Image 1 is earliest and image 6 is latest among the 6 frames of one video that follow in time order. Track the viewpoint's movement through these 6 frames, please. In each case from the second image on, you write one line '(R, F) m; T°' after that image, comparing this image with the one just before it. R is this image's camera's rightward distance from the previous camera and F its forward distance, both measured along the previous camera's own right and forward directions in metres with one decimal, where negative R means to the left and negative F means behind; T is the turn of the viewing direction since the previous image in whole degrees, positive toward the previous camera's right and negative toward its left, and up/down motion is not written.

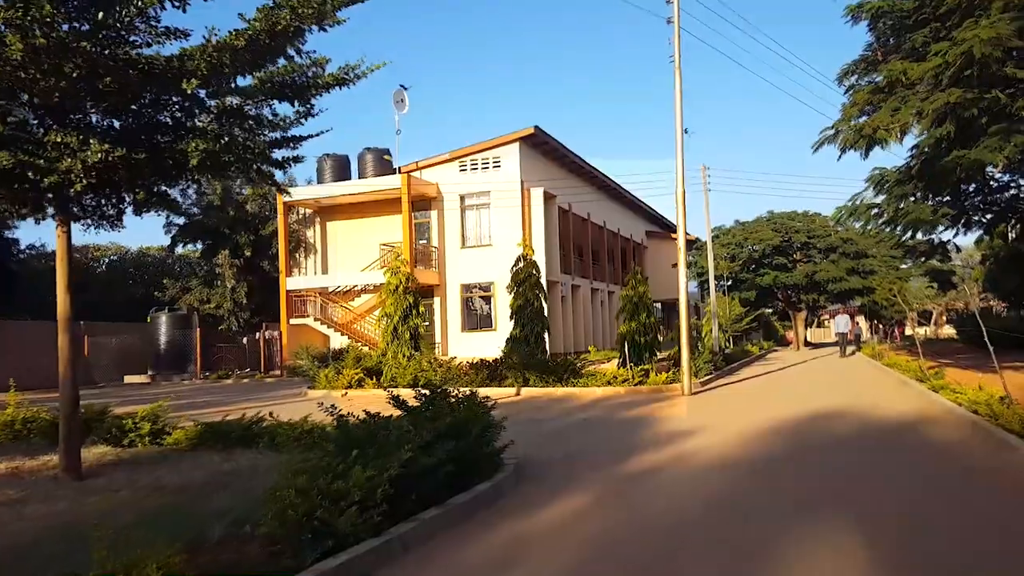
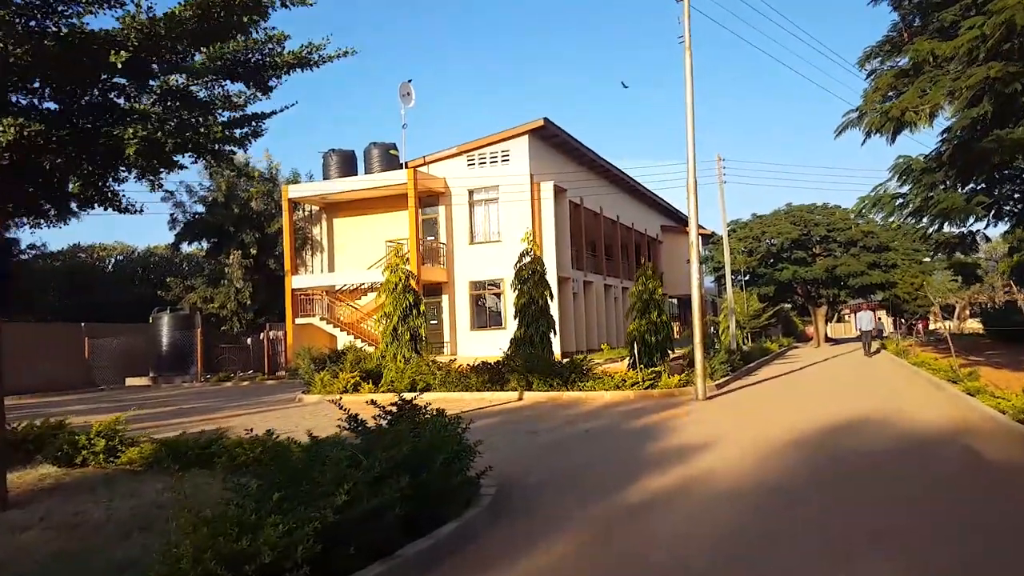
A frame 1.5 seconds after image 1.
(+0.3, +1.2) m; -1°
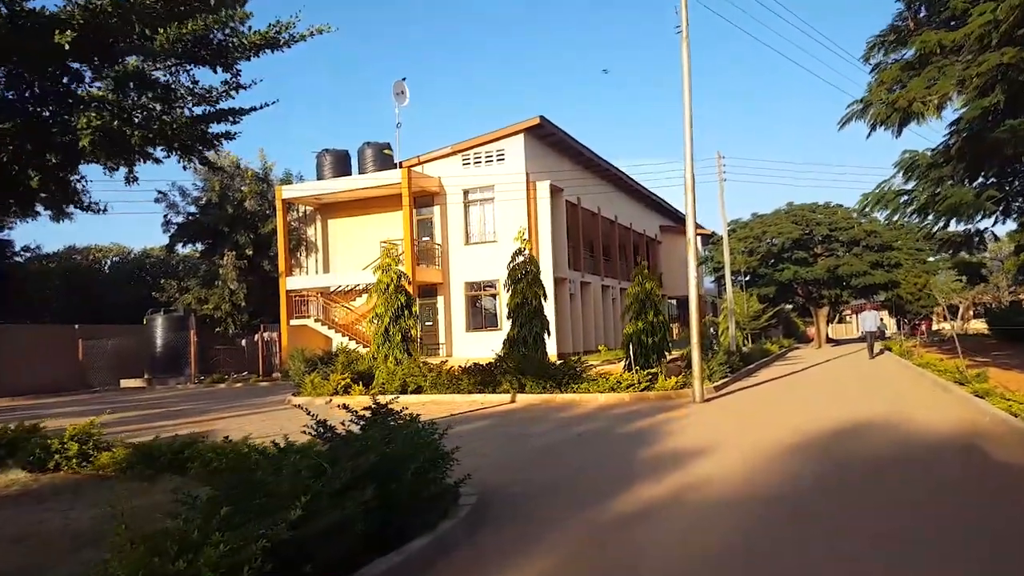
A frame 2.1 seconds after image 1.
(+0.2, +0.4) m; 0°
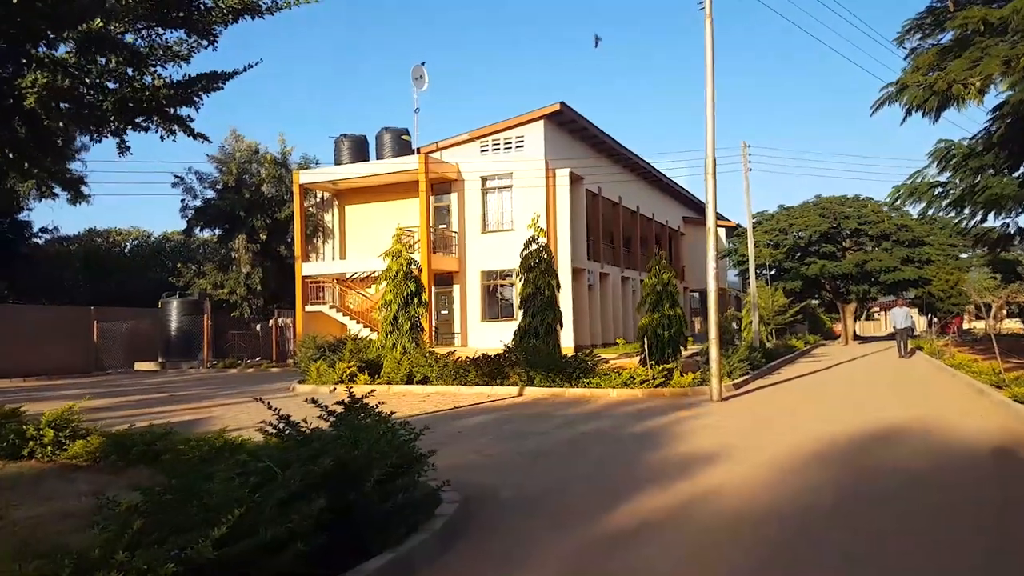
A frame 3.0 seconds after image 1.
(+0.3, +0.7) m; -2°
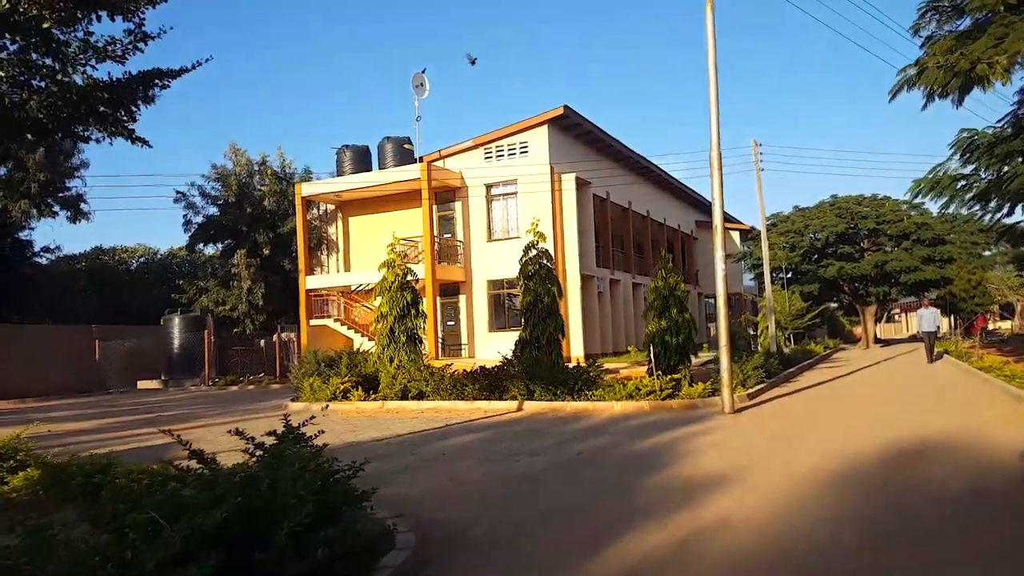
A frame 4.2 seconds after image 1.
(+0.4, +0.9) m; -1°
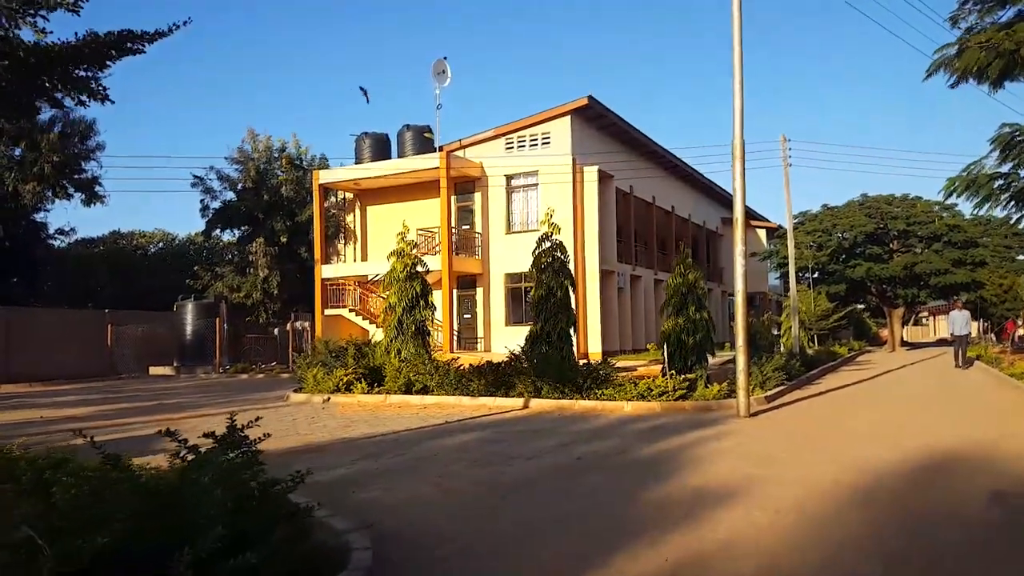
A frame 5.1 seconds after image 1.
(+0.2, +0.7) m; -2°
